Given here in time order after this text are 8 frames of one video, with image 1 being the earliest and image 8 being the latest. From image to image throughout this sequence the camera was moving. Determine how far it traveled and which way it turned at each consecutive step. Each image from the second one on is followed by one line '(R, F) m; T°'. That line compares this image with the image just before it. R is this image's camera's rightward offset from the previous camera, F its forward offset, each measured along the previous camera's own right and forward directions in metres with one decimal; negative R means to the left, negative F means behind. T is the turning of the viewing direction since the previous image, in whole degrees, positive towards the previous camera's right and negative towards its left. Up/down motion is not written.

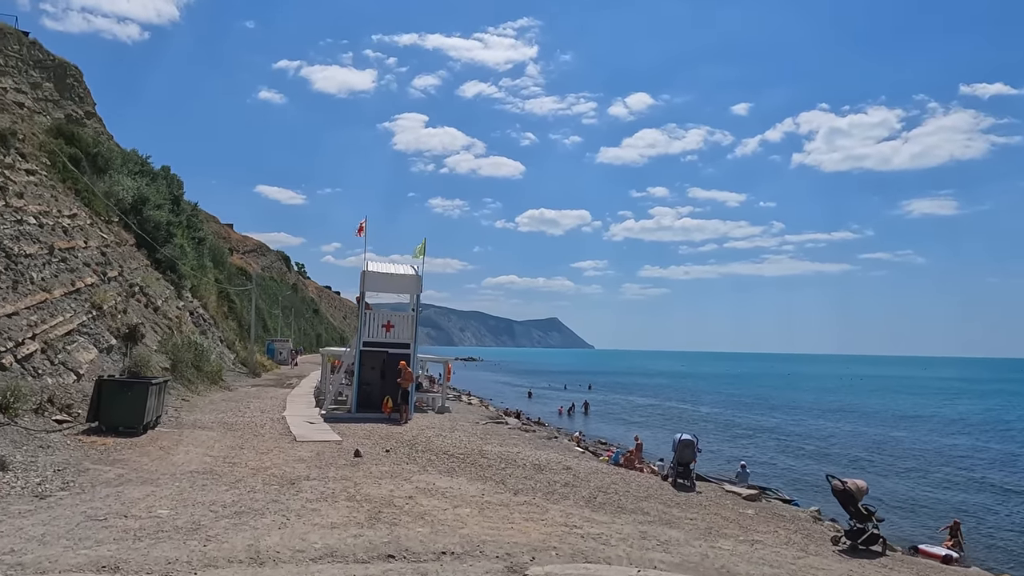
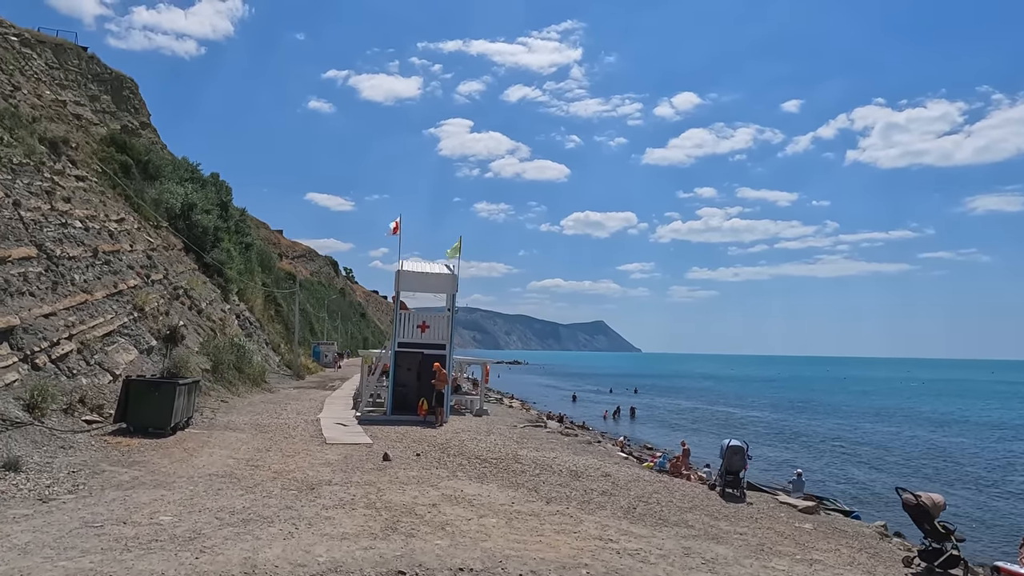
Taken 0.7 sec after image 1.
(+0.2, +0.8) m; -4°
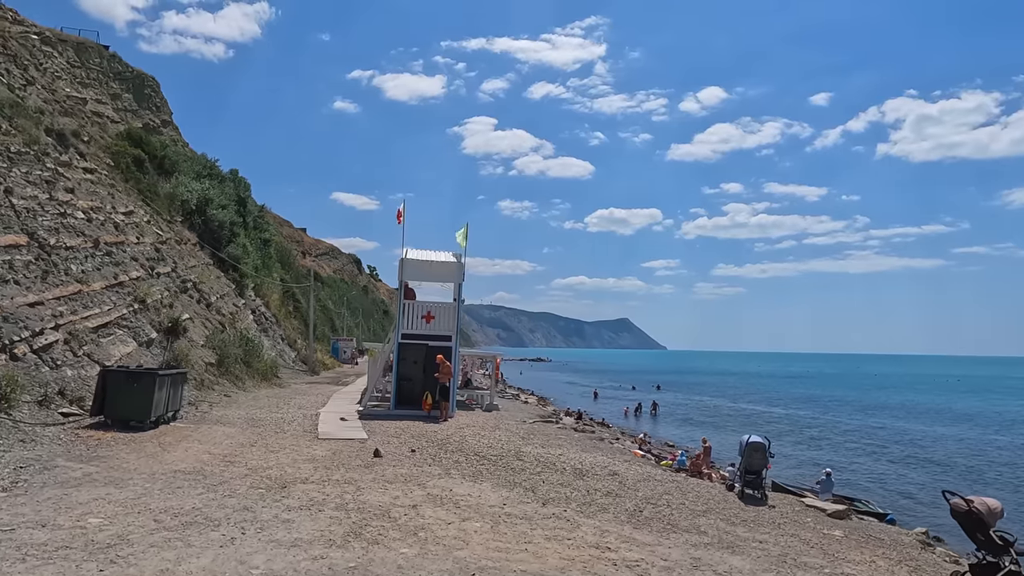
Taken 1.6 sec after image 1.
(+0.5, +1.1) m; -2°
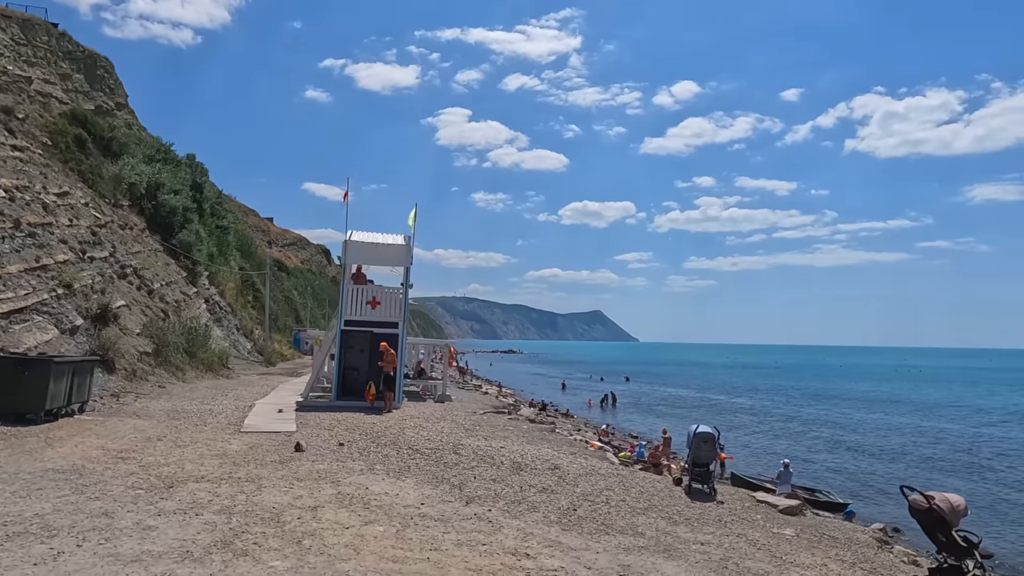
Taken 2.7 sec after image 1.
(+0.7, +1.0) m; +2°
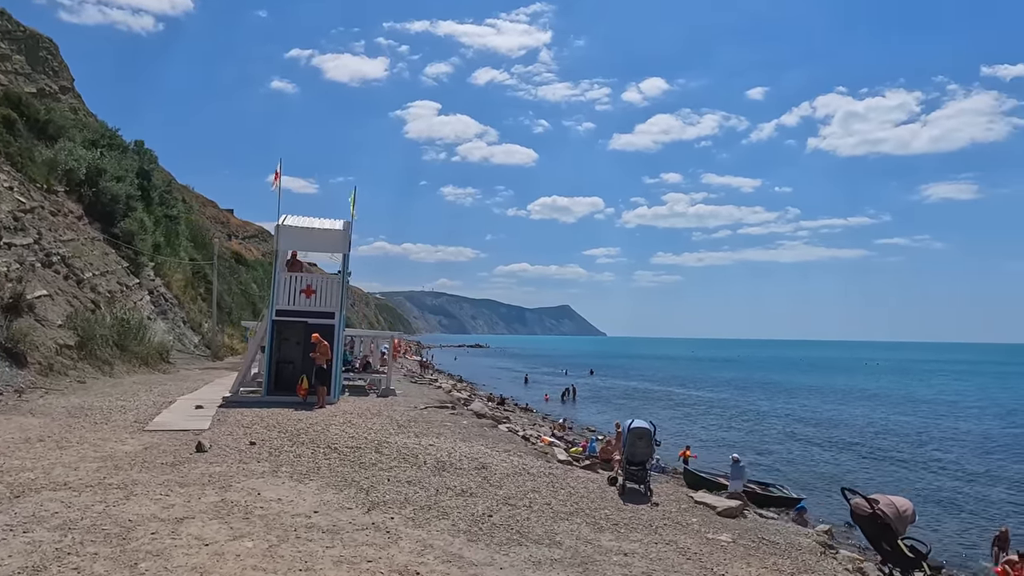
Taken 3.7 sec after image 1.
(+0.7, +1.0) m; +3°
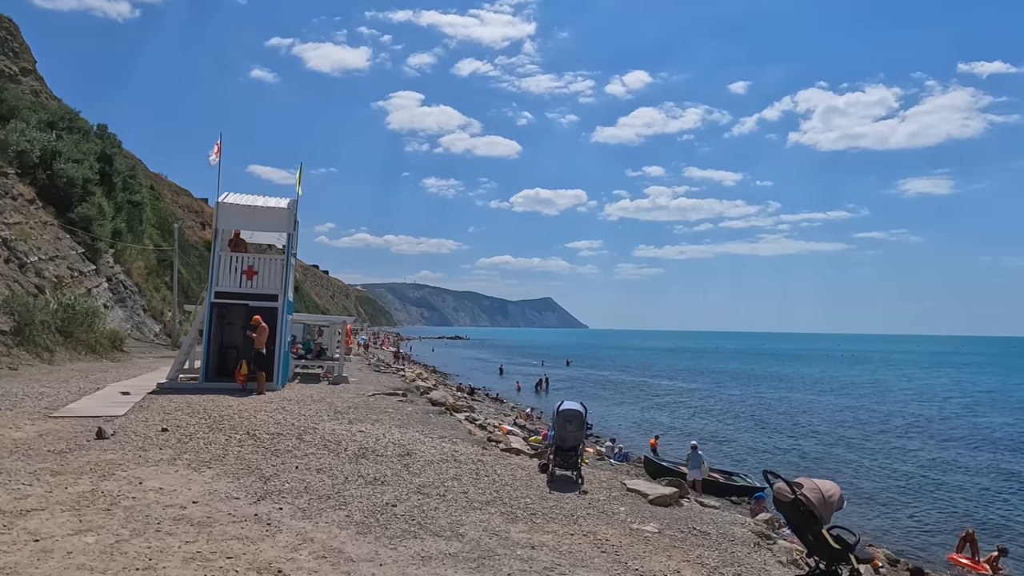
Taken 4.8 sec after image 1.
(+0.8, +0.7) m; +1°
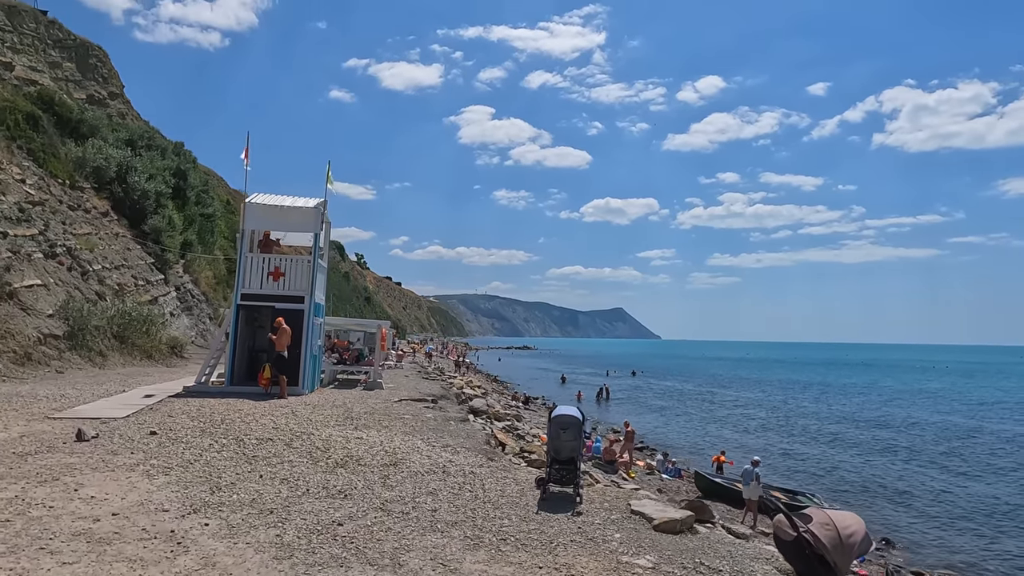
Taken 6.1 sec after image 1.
(+0.9, +1.2) m; -6°
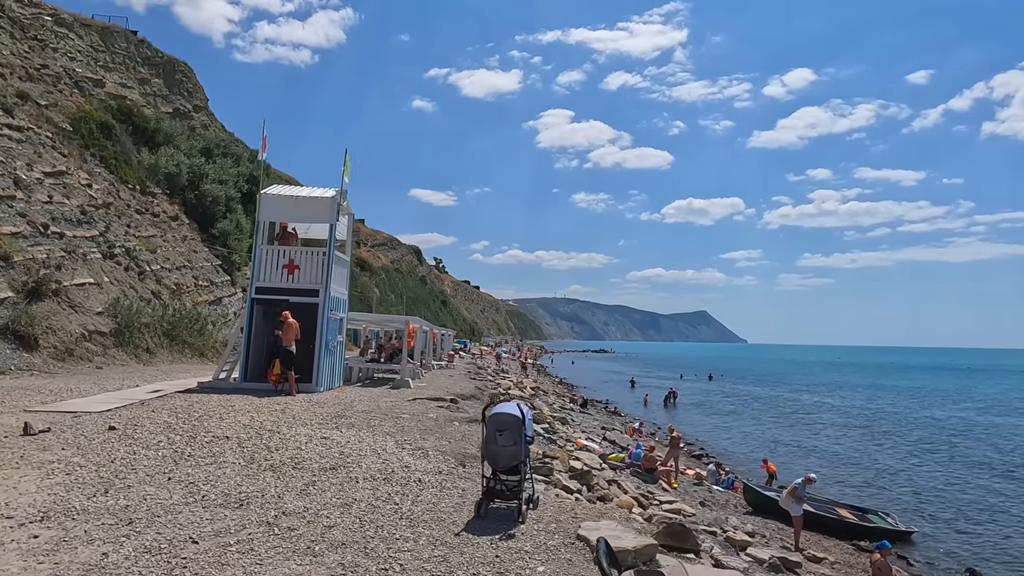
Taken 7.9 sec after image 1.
(+1.4, +1.4) m; -7°
